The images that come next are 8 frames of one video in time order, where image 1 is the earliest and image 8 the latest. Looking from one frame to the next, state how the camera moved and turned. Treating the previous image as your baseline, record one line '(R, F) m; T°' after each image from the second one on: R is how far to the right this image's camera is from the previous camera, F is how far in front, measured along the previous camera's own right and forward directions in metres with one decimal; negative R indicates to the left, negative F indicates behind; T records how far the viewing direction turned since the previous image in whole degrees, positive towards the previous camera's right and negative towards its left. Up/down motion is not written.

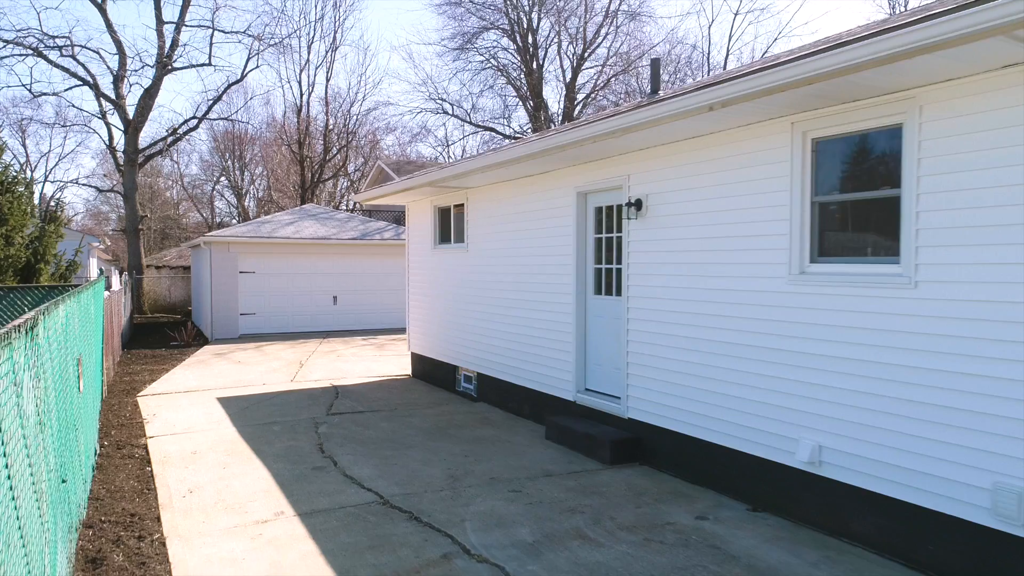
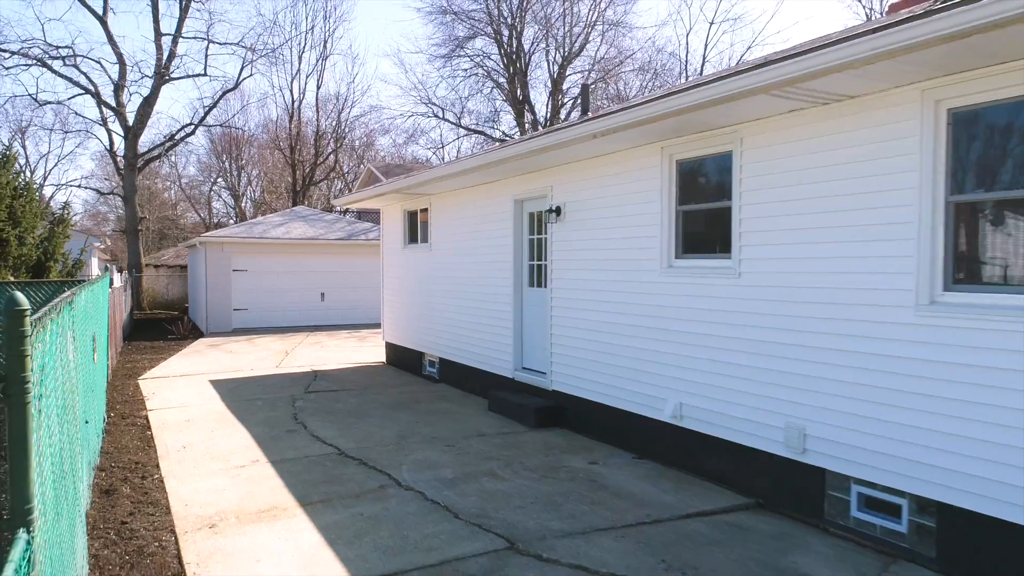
(+0.4, -1.2) m; 0°
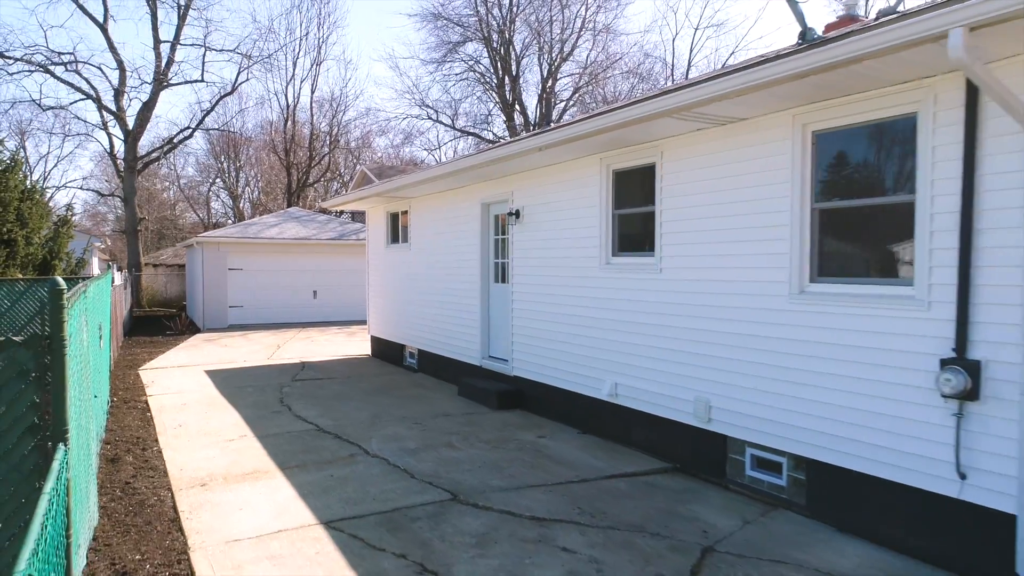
(+0.3, -0.8) m; 0°
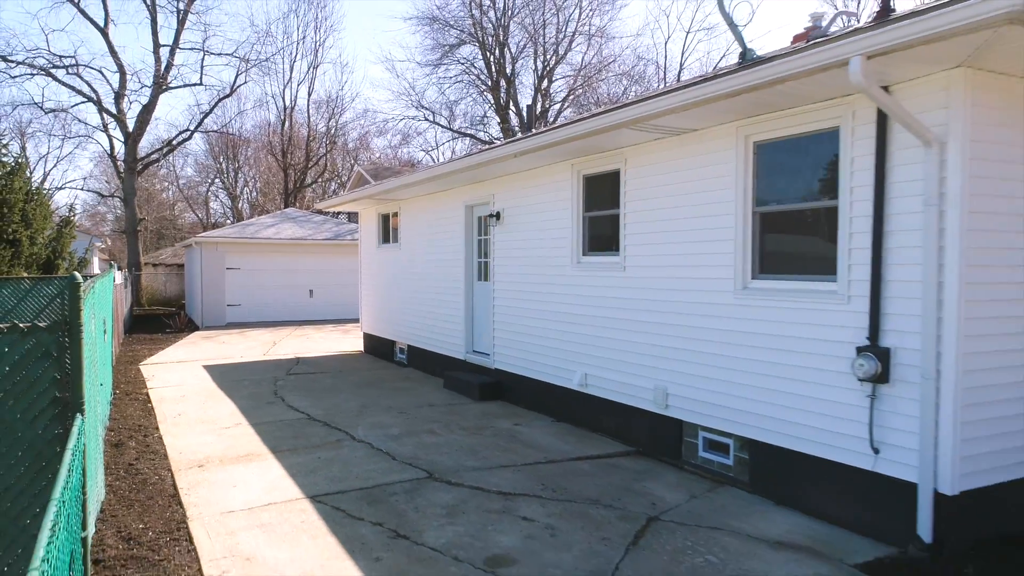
(+0.2, -0.5) m; 0°
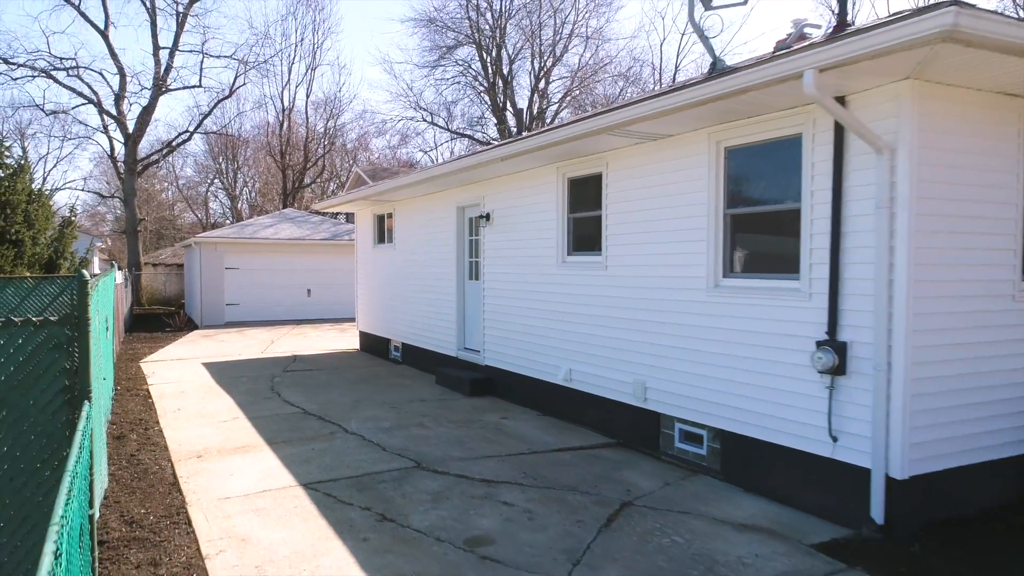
(+0.1, -0.3) m; 0°
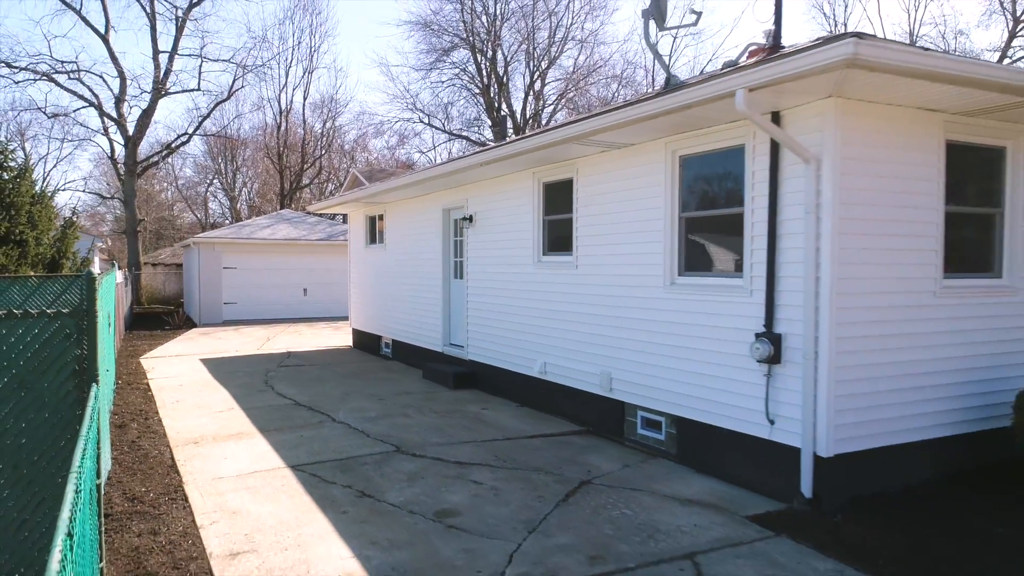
(+0.2, -0.5) m; 0°
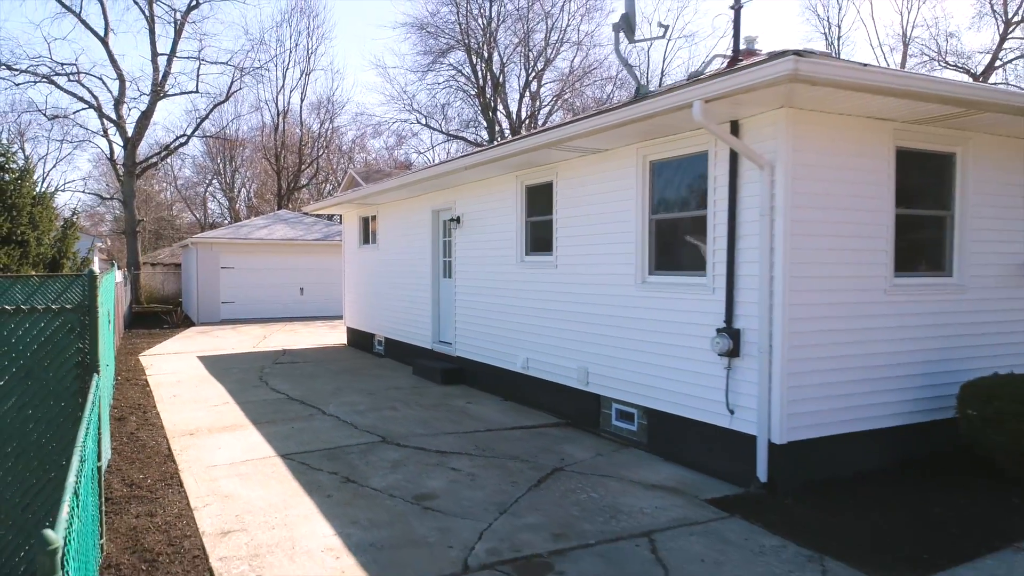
(+0.1, -0.3) m; 0°
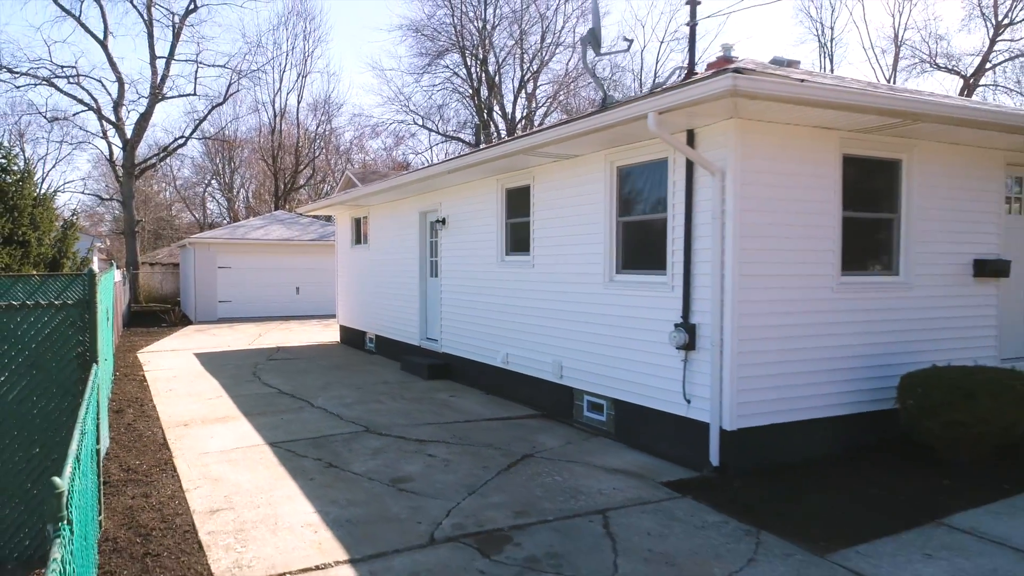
(+0.2, -0.4) m; 0°
